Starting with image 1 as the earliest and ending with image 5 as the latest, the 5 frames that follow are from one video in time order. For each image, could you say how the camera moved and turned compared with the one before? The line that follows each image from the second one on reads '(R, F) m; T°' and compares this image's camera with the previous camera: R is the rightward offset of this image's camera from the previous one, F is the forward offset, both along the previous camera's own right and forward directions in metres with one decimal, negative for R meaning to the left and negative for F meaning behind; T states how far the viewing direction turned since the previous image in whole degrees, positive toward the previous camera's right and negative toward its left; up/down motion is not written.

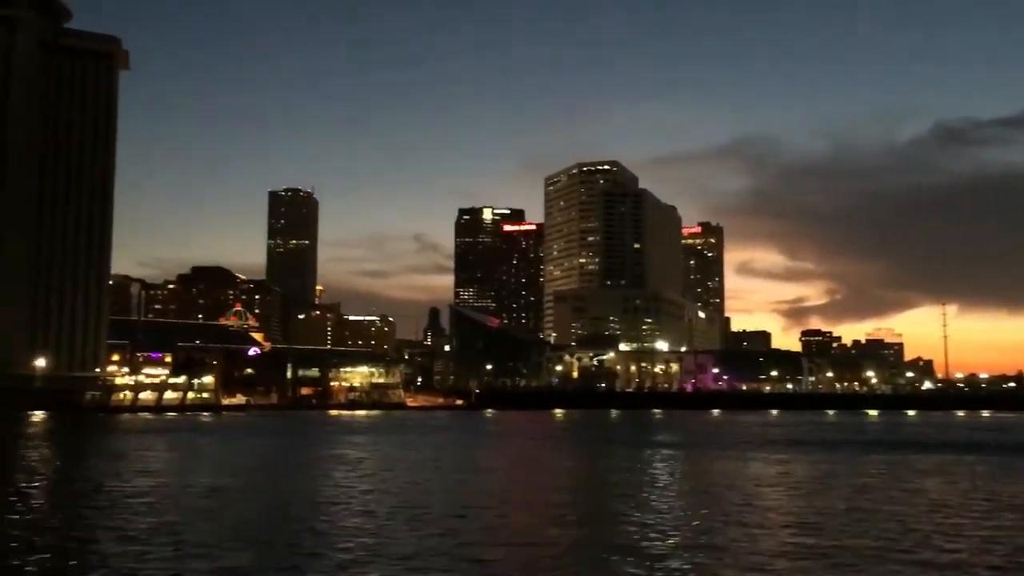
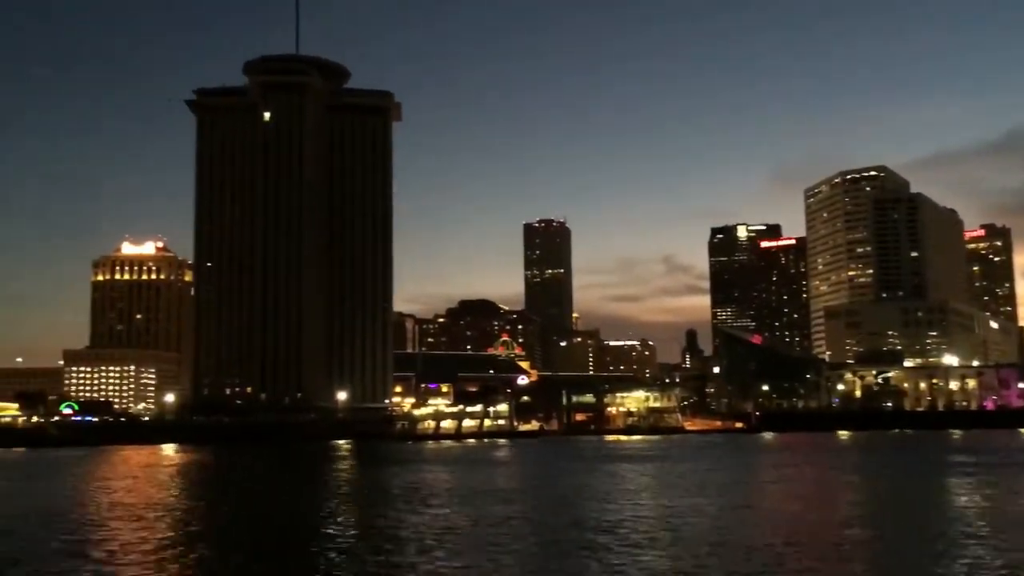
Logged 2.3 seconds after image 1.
(-7.3, -1.1) m; -14°
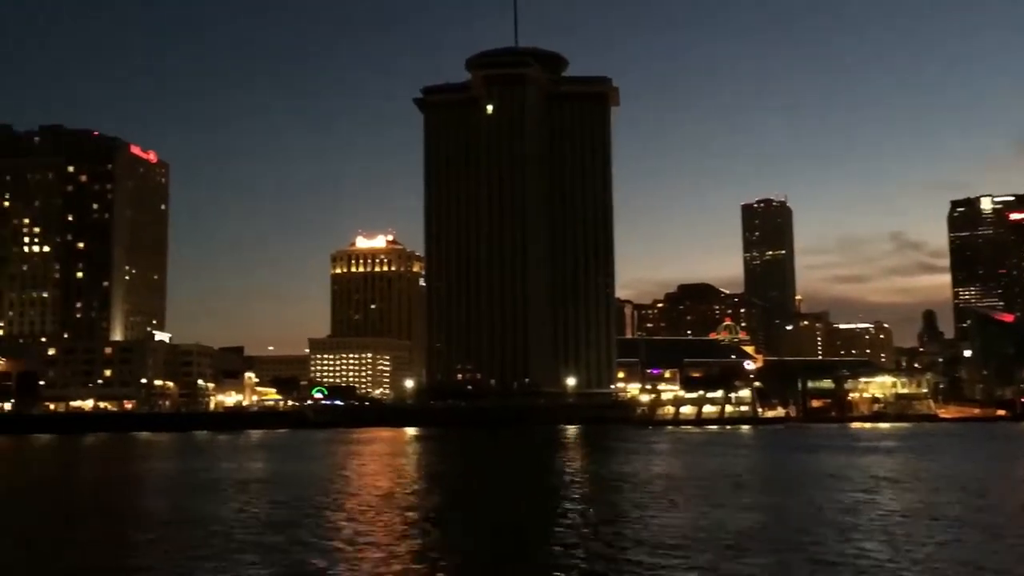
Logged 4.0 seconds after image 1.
(-5.5, -0.2) m; -12°
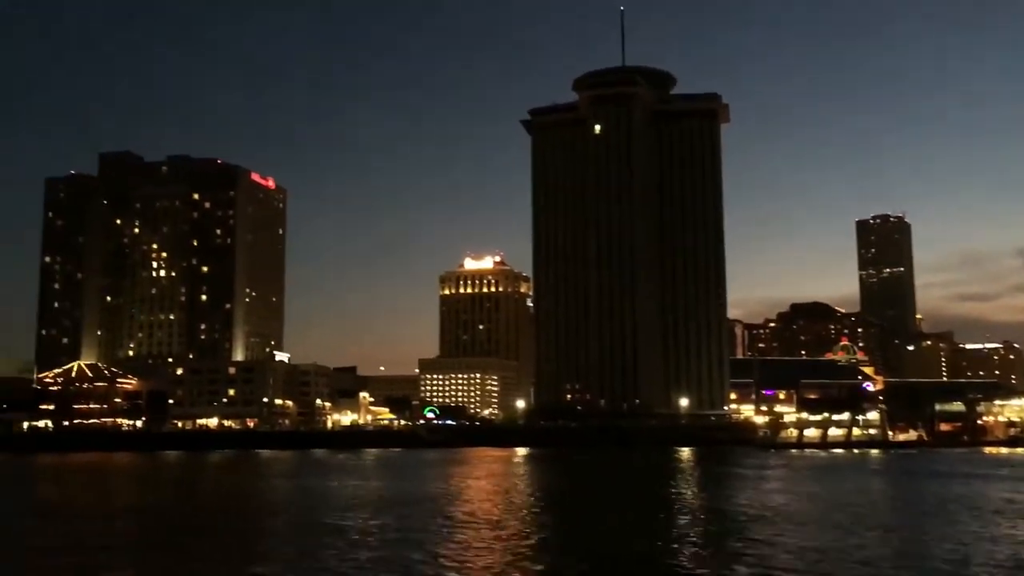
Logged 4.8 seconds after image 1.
(-2.6, +0.1) m; -6°
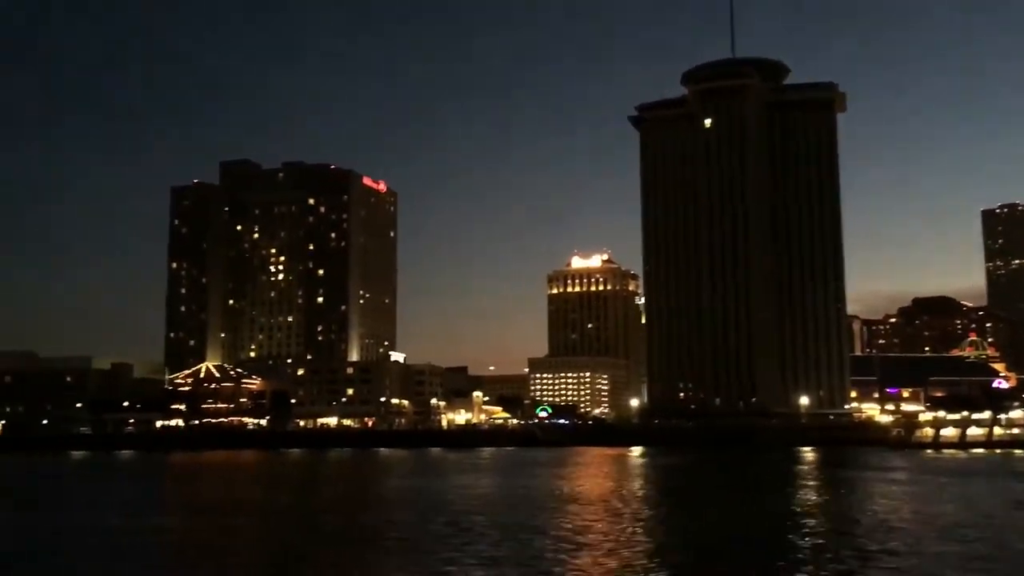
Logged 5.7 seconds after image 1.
(-3.0, +0.2) m; -6°
